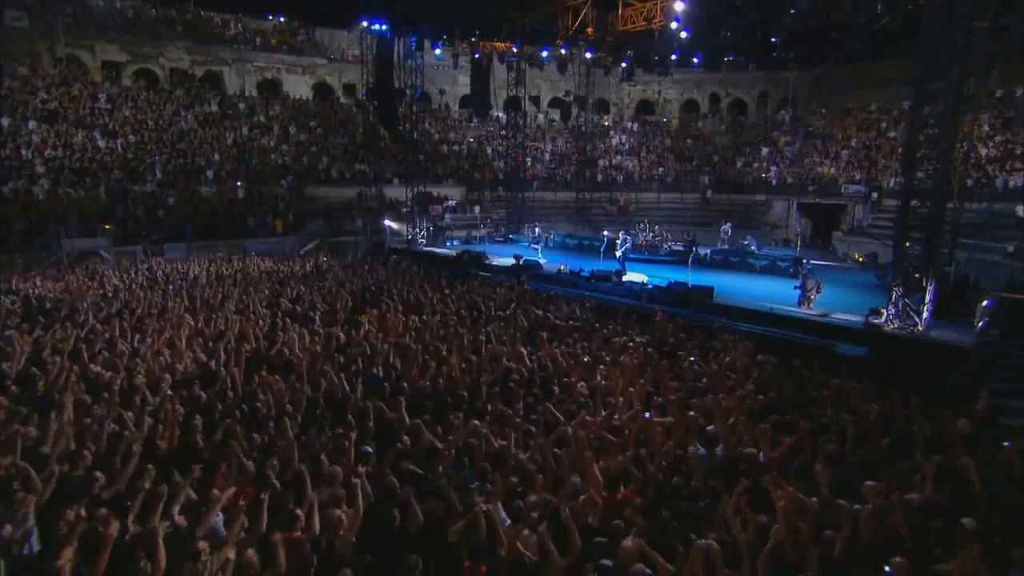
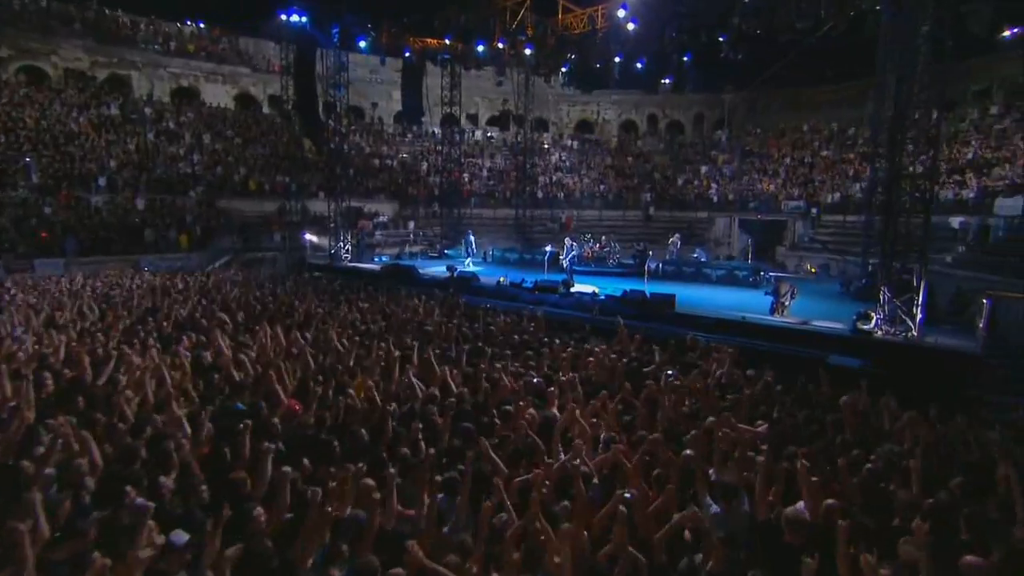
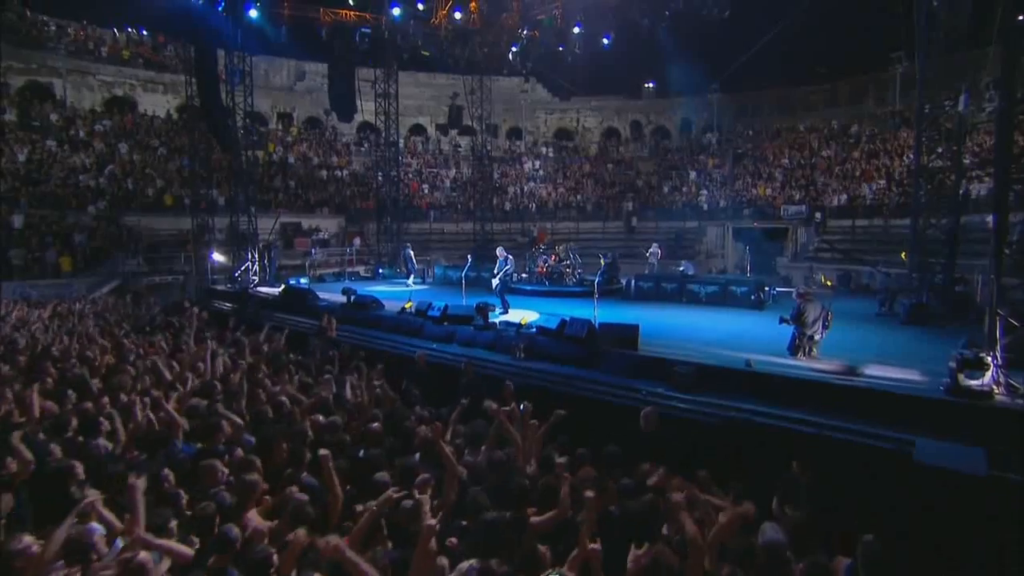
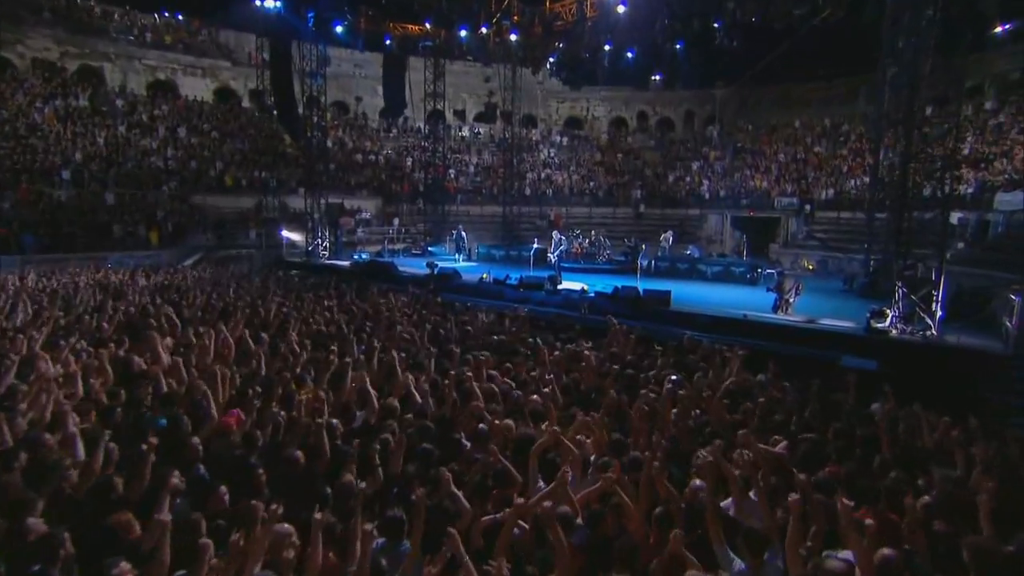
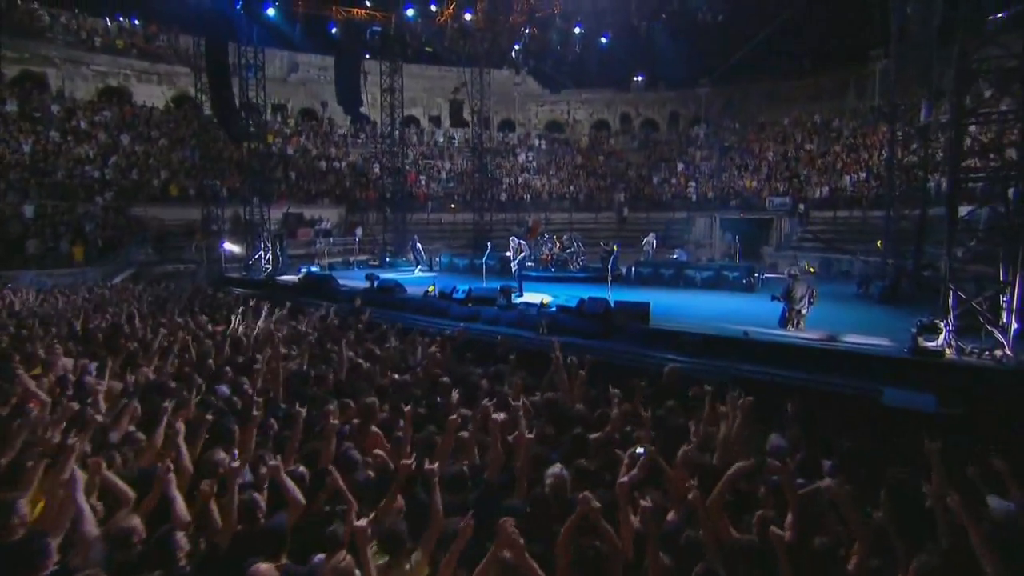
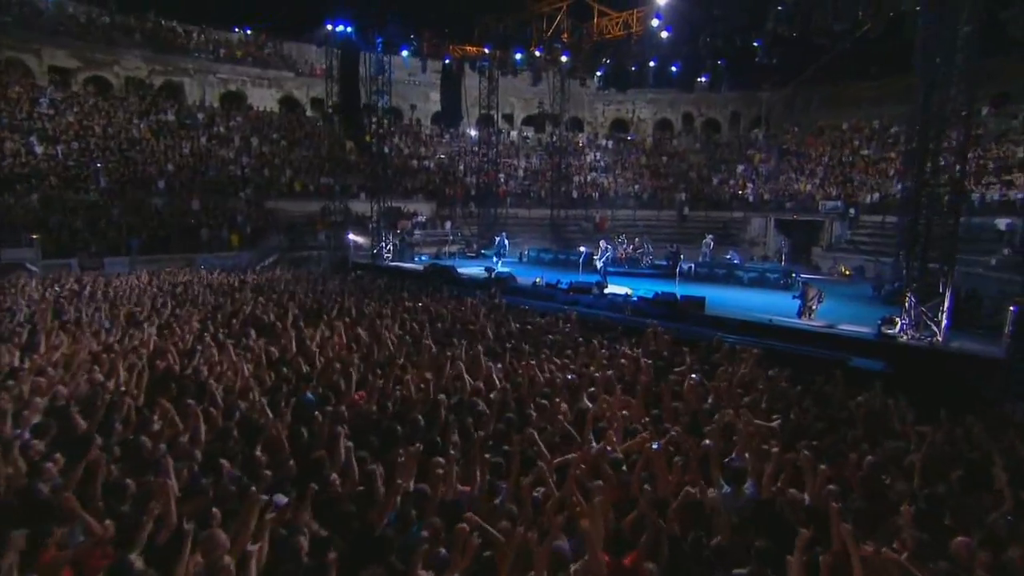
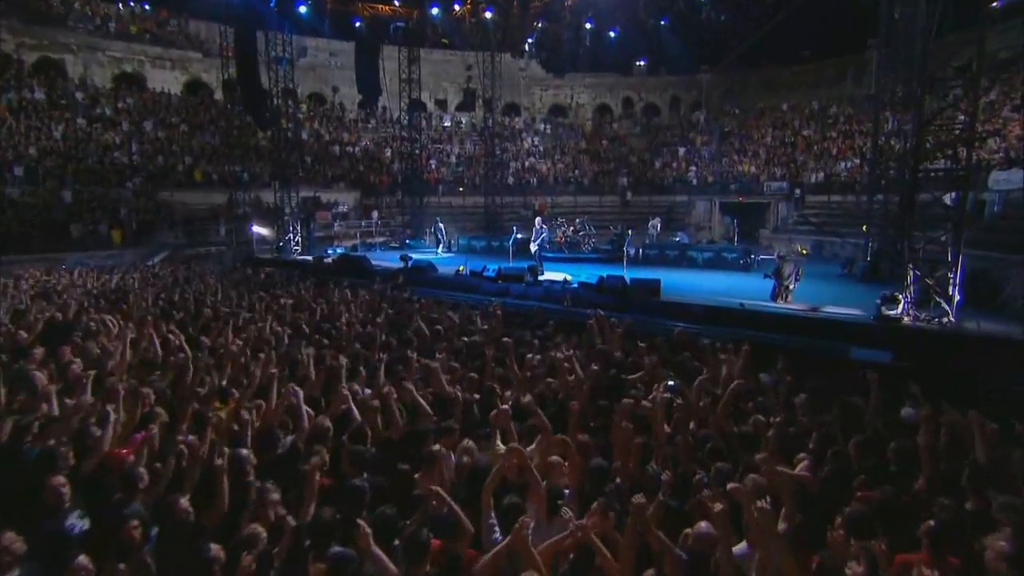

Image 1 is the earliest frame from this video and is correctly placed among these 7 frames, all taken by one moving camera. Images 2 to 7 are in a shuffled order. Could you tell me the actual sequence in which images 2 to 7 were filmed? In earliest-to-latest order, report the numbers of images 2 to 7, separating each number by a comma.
6, 2, 4, 7, 5, 3
